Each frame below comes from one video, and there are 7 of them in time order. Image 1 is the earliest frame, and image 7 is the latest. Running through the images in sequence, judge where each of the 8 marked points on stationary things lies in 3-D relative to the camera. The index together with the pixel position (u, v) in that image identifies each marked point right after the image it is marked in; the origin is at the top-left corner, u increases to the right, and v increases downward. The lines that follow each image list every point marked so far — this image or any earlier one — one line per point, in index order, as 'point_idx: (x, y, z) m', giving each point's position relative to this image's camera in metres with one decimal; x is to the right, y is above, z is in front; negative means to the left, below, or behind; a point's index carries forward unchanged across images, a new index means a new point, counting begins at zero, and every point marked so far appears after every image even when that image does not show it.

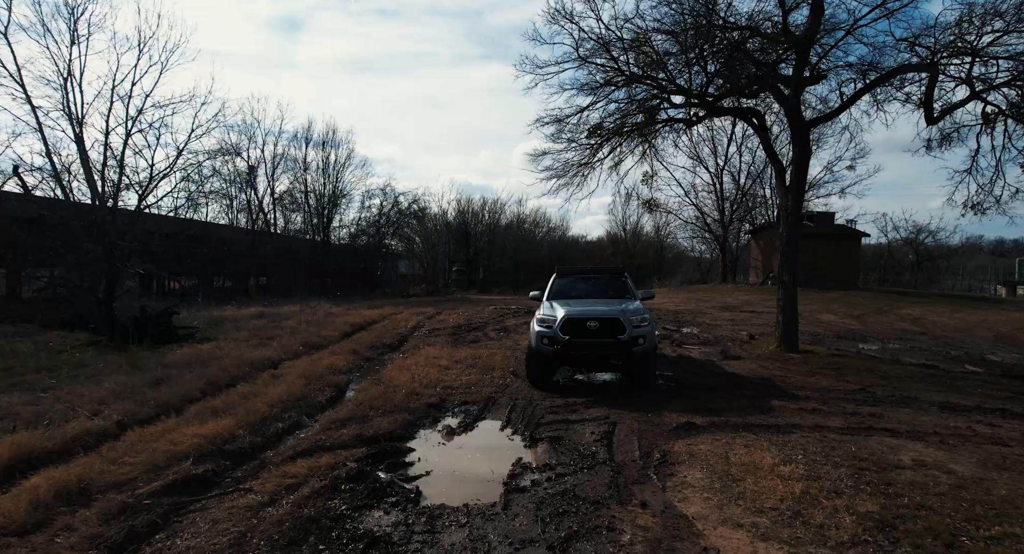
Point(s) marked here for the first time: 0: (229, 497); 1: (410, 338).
0: (-2.5, -1.9, +4.7) m
1: (-3.0, -1.8, +15.4) m
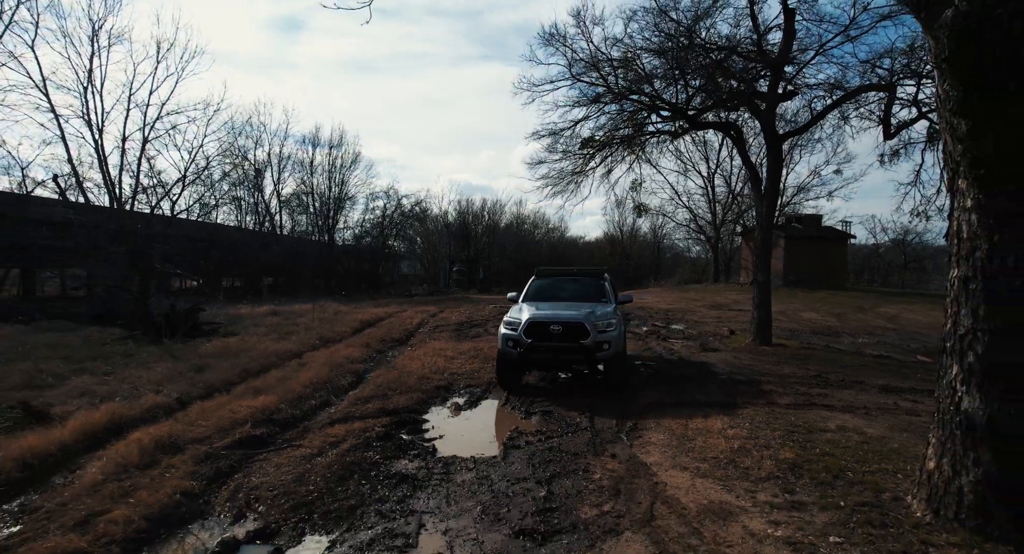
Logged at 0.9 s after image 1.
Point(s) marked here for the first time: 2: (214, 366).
0: (-2.5, -1.9, +5.9) m
1: (-3.0, -1.8, +16.6) m
2: (-5.7, -1.7, +10.1) m
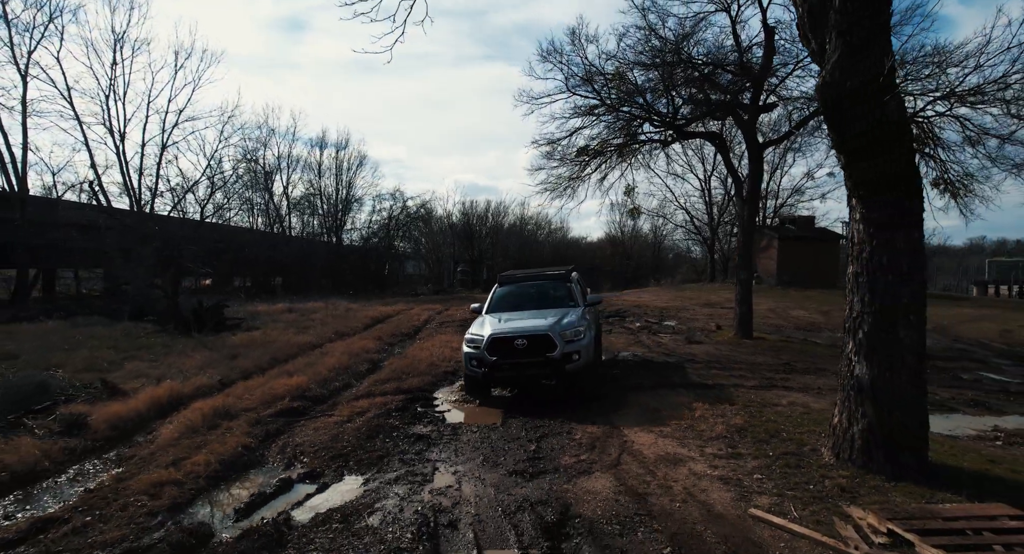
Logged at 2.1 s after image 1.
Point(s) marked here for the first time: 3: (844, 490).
0: (-2.6, -1.8, +7.1) m
1: (-2.9, -1.7, +17.8) m
2: (-5.7, -1.6, +11.3) m
3: (+2.8, -1.8, +4.5) m
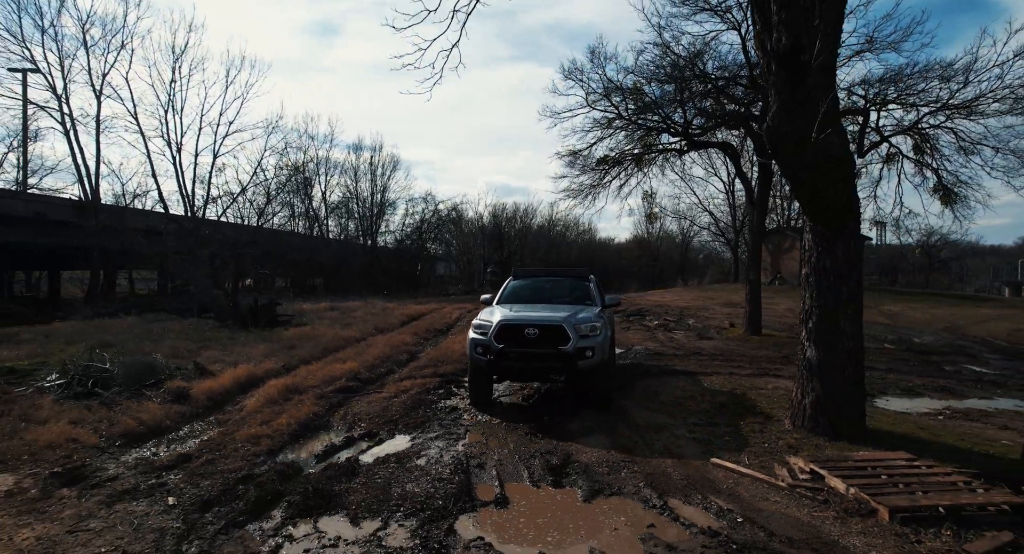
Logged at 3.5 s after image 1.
0: (-2.3, -1.9, +8.5) m
1: (-2.0, -1.7, +19.2) m
2: (-5.2, -1.7, +12.9) m
3: (+3.0, -1.8, +5.7) m
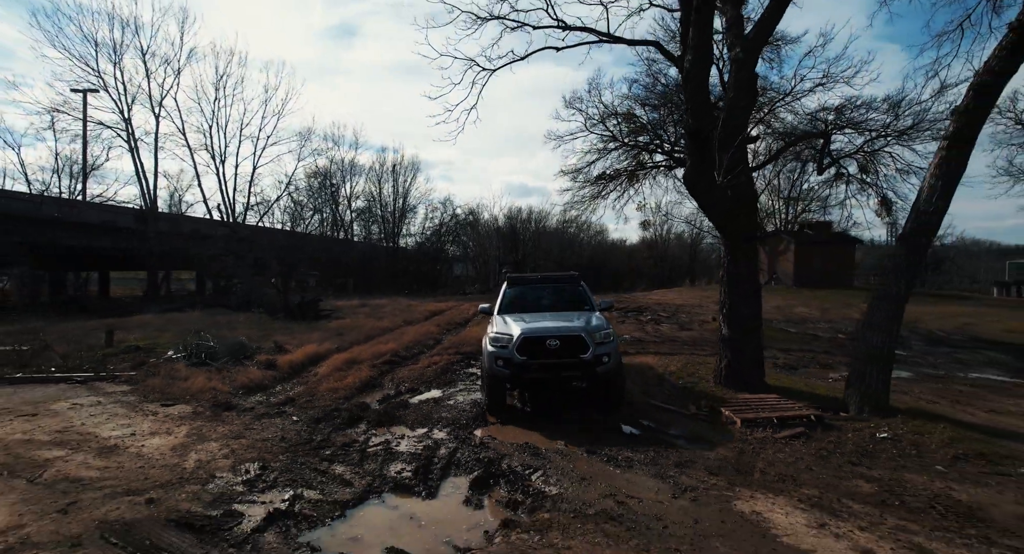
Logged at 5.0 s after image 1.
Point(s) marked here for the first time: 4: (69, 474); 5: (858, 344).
0: (-2.2, -1.9, +11.1) m
1: (-1.6, -1.7, +21.9) m
2: (-4.9, -1.7, +15.6) m
3: (+3.0, -1.8, +8.2) m
4: (-4.2, -1.9, +5.0) m
5: (+4.6, -0.9, +7.0) m
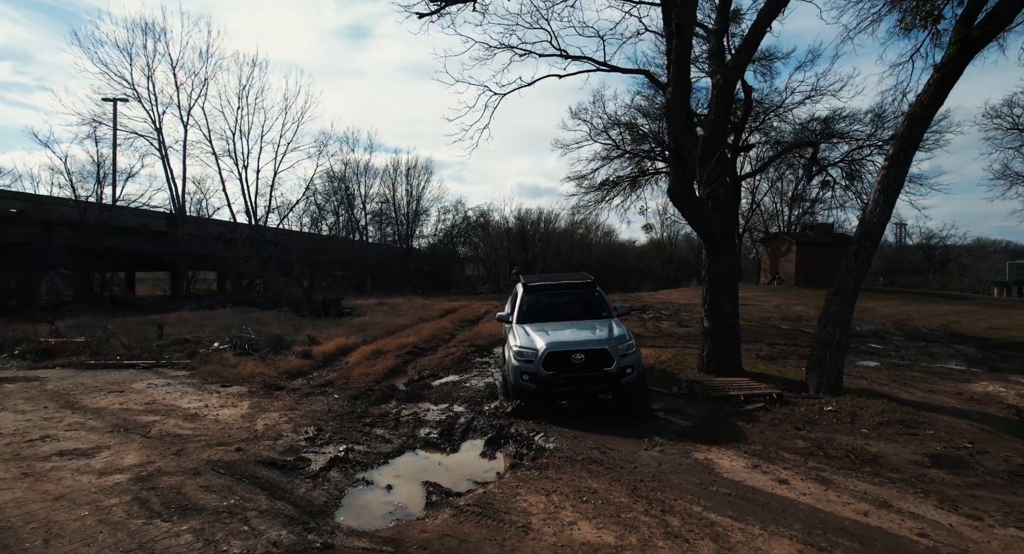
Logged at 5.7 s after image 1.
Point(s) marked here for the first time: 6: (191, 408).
0: (-2.0, -1.9, +12.4) m
1: (-1.2, -1.8, +23.1) m
2: (-4.6, -1.7, +16.9) m
3: (+3.1, -1.8, +9.4) m
4: (-4.1, -1.9, +6.4) m
5: (+4.7, -0.9, +8.1) m
6: (-4.6, -1.9, +7.6) m
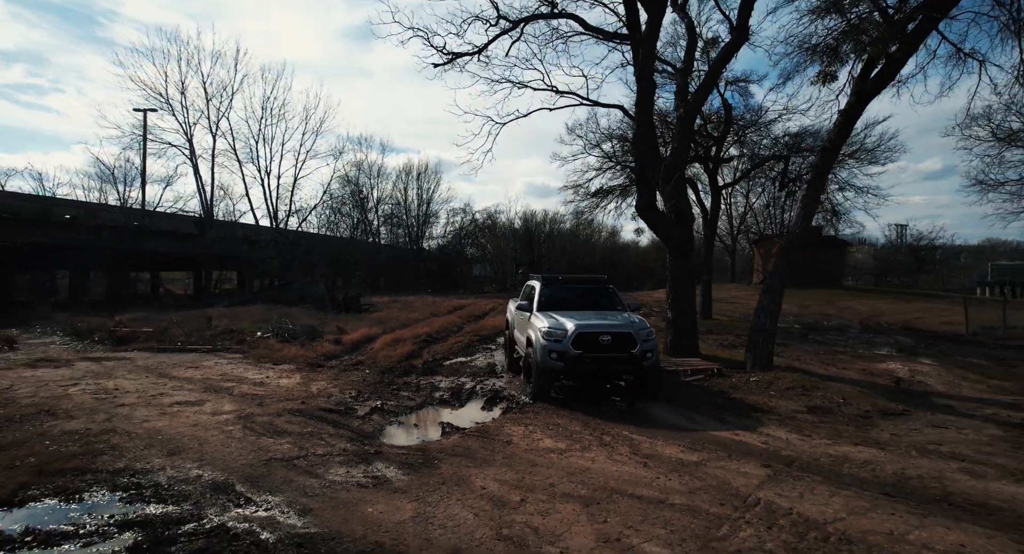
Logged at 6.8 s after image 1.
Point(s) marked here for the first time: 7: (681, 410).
0: (-2.0, -1.8, +14.5) m
1: (-1.0, -1.7, +25.2) m
2: (-4.6, -1.6, +19.1) m
3: (+3.1, -1.8, +11.3) m
4: (-4.2, -1.8, +8.5) m
5: (+4.6, -0.9, +10.1) m
6: (-4.7, -1.9, +9.7) m
7: (+2.4, -1.9, +7.6) m
